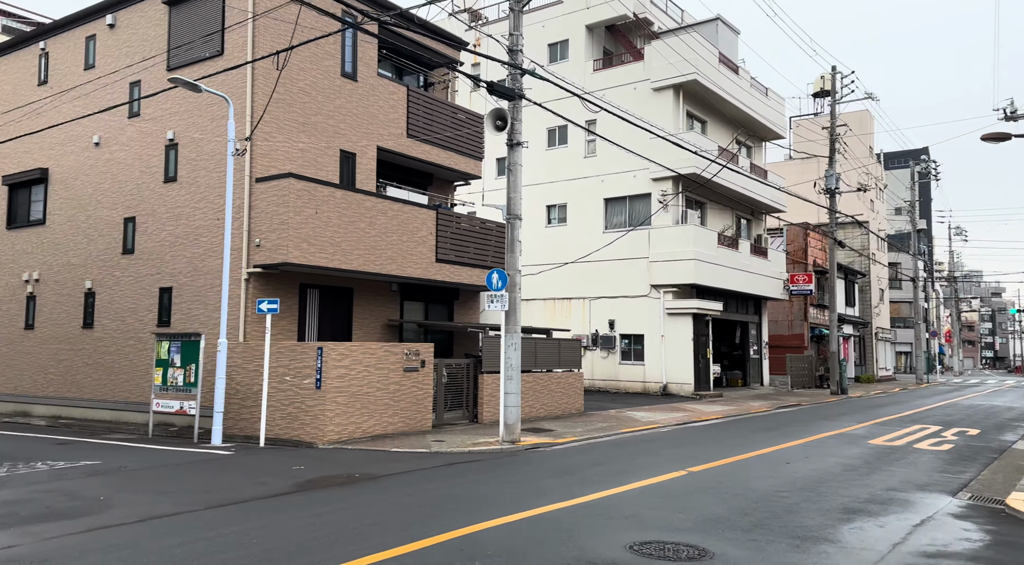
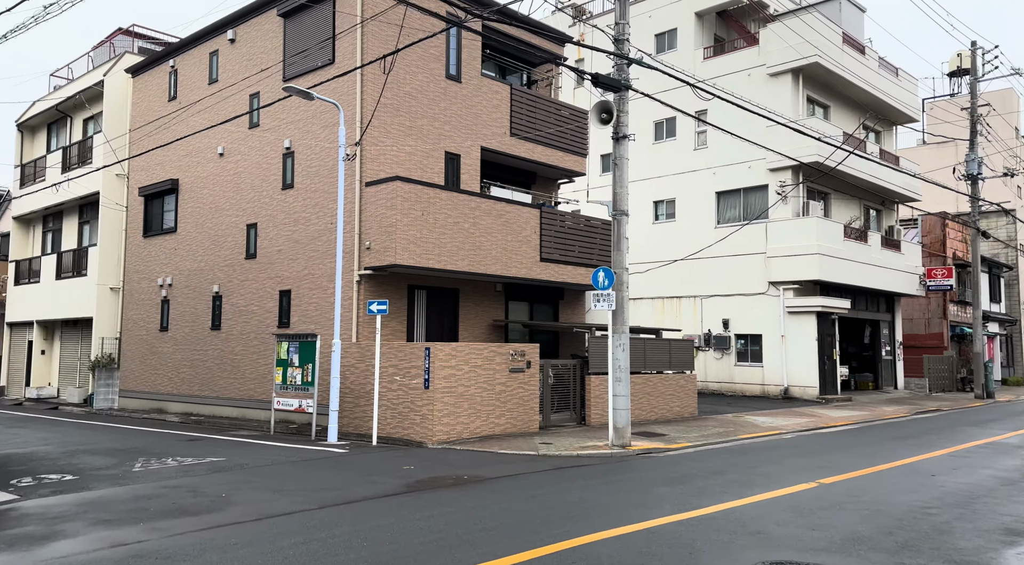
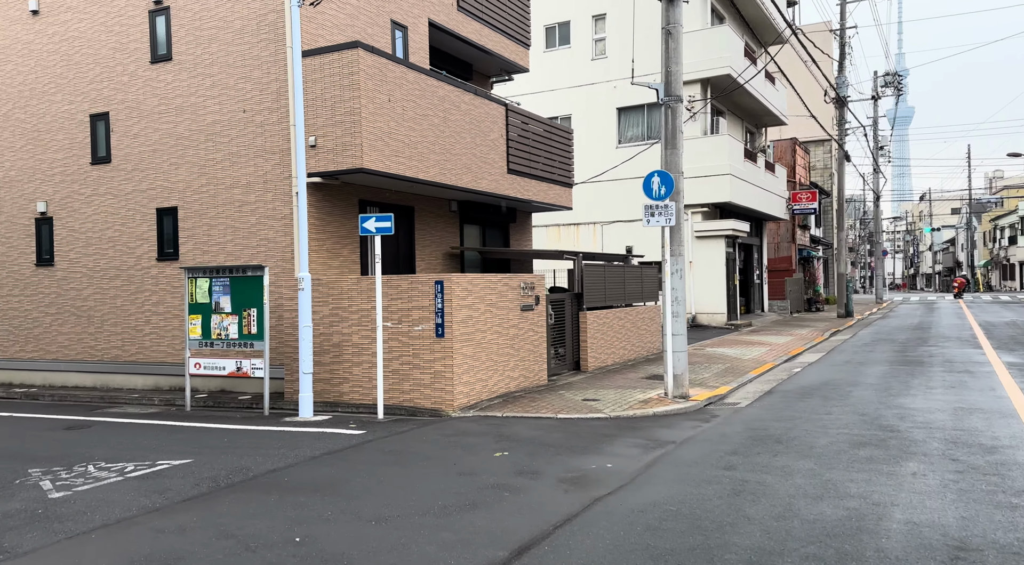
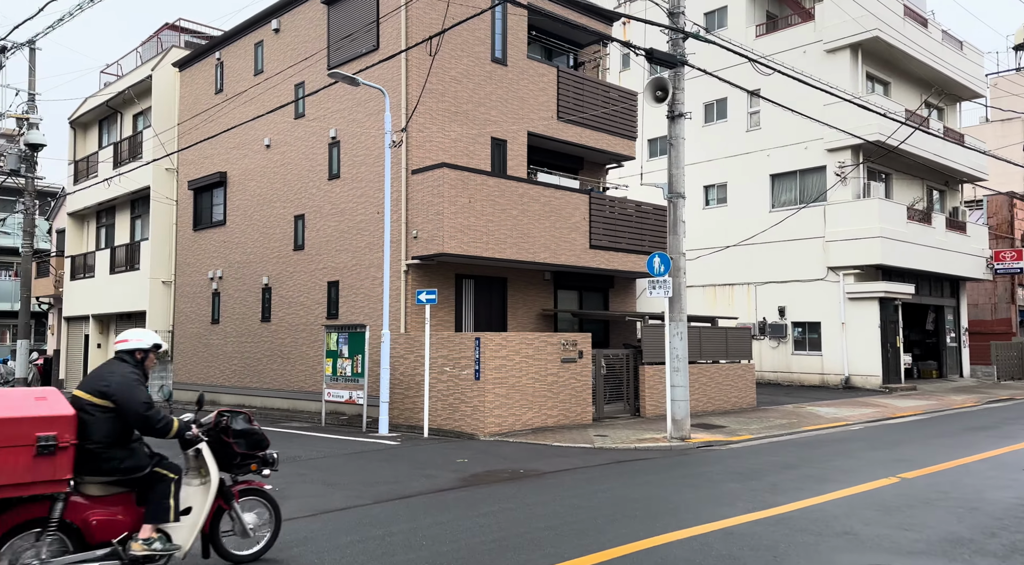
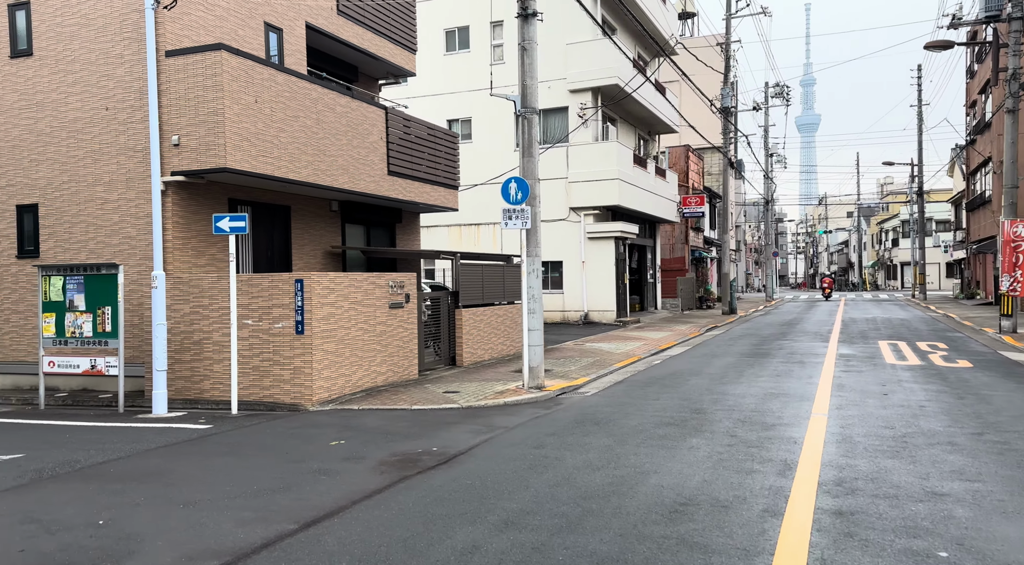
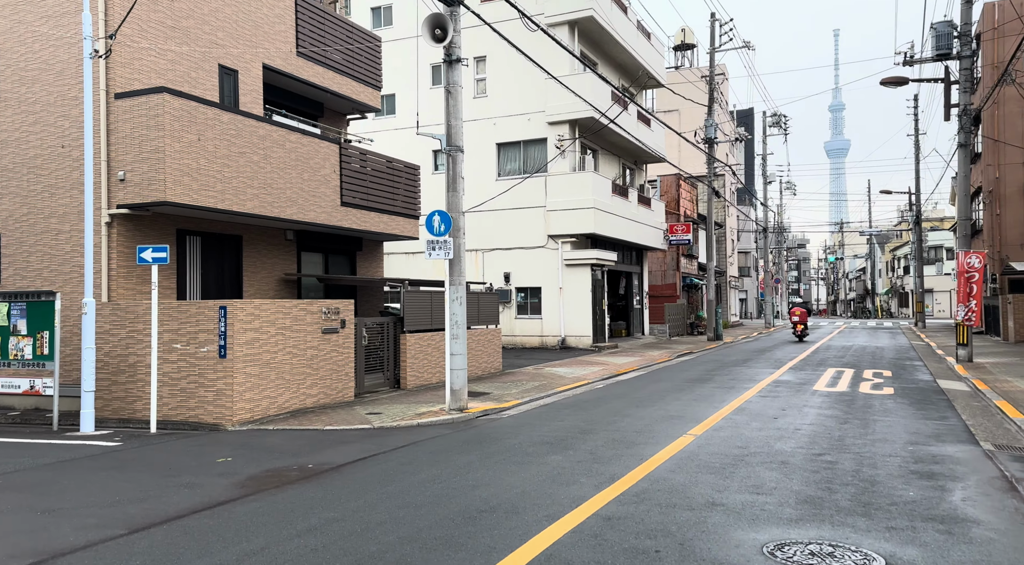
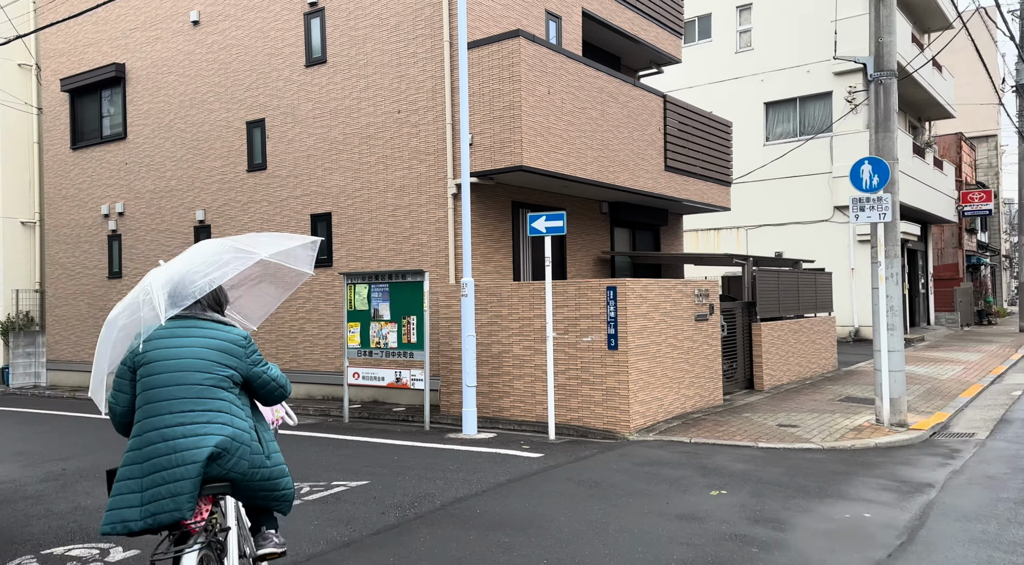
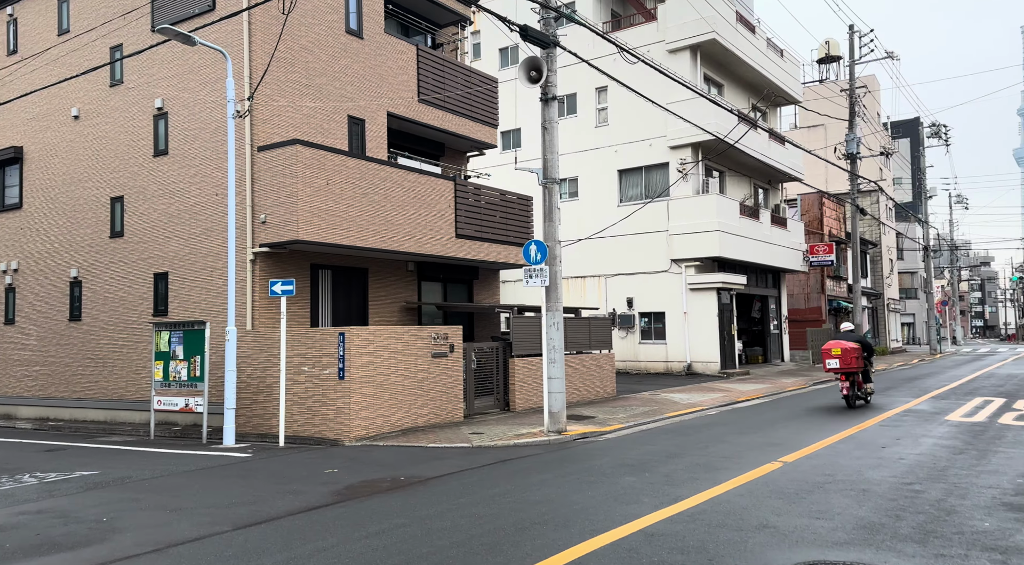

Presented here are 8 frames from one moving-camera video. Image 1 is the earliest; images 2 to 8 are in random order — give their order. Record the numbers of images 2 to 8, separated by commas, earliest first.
2, 4, 8, 6, 5, 3, 7
